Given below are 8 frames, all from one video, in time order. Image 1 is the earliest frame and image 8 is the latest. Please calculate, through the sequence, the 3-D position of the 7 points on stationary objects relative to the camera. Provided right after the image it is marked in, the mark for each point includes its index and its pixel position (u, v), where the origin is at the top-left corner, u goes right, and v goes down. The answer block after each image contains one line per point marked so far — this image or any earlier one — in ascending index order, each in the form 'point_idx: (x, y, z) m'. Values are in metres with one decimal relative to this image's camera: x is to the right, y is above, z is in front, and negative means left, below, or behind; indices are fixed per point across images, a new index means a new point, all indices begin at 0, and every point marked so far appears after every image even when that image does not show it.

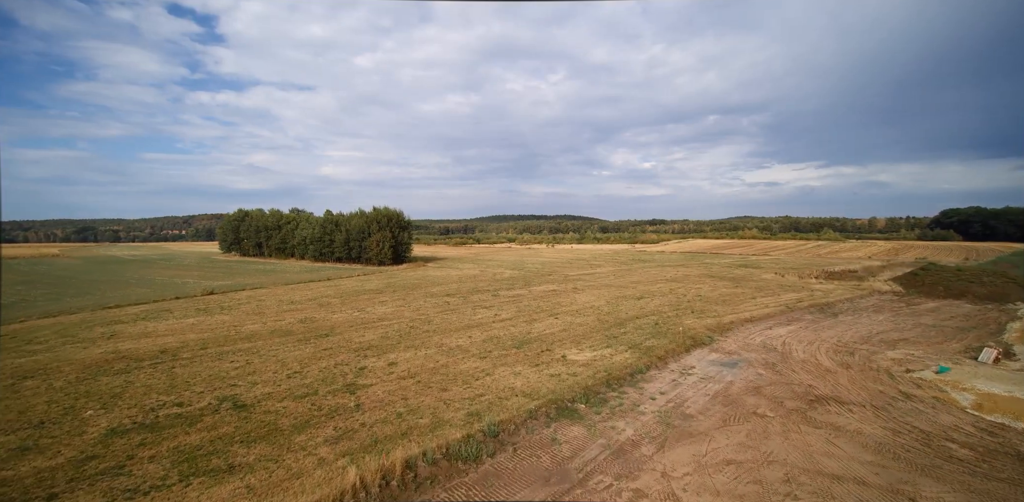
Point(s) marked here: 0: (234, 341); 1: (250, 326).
0: (-9.2, -3.0, +14.6) m
1: (-10.1, -2.8, +17.0) m
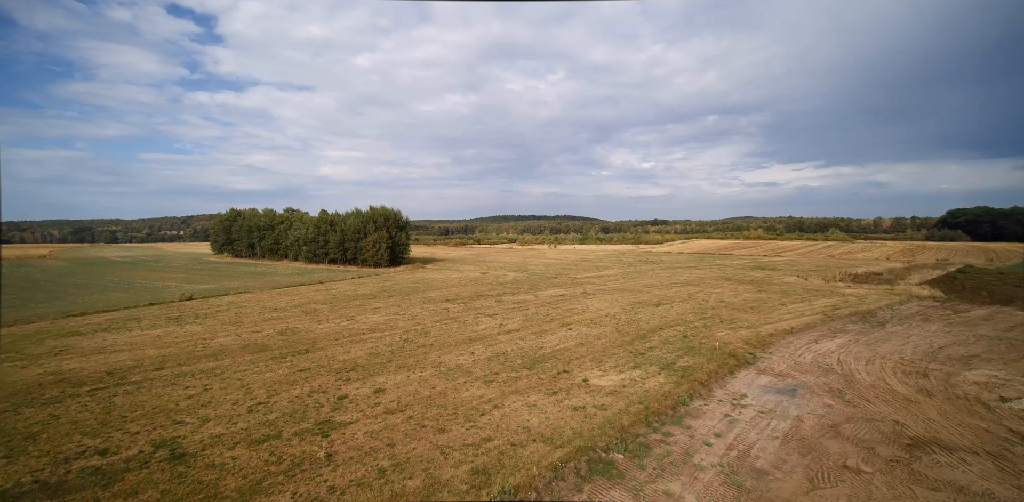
0: (-8.9, -3.1, +12.6) m
1: (-9.8, -2.9, +15.0) m
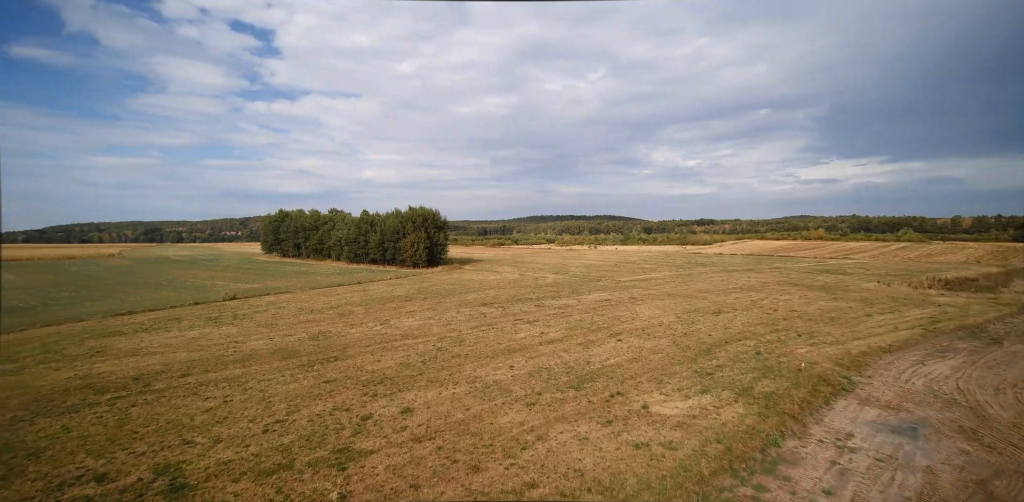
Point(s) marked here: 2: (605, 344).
0: (-7.8, -3.1, +12.0) m
1: (-8.5, -2.9, +14.5) m
2: (+2.5, -2.6, +12.2) m
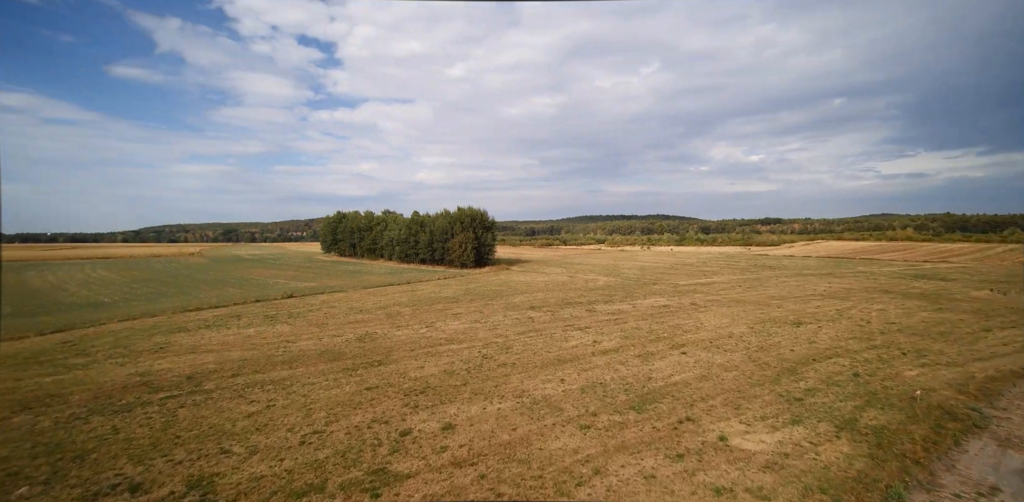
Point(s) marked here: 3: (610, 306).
0: (-6.4, -3.1, +12.0) m
1: (-6.9, -3.0, +14.5) m
2: (+3.8, -2.6, +11.0) m
3: (+4.3, -2.4, +19.1) m
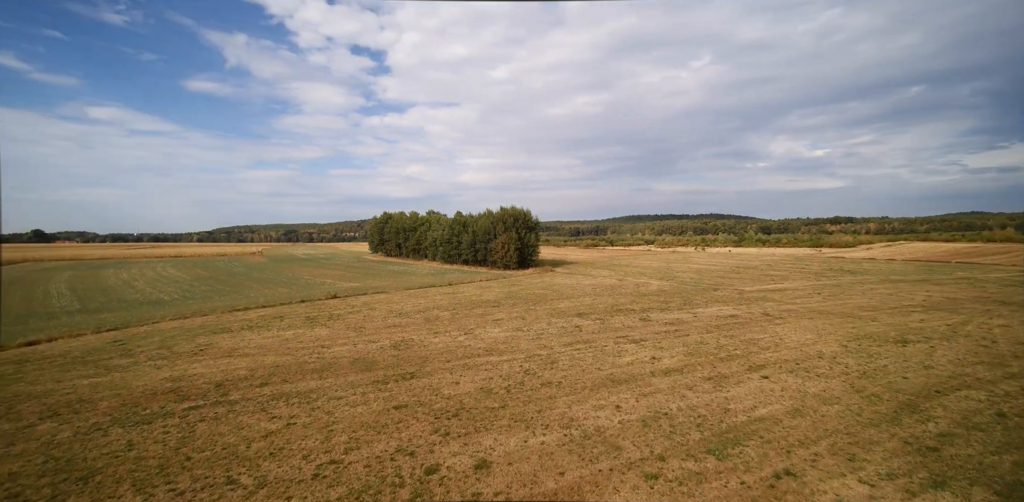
0: (-5.3, -3.1, +11.3) m
1: (-5.4, -3.0, +13.9) m
2: (+4.8, -2.7, +9.3) m
3: (+6.1, -2.5, +17.3) m
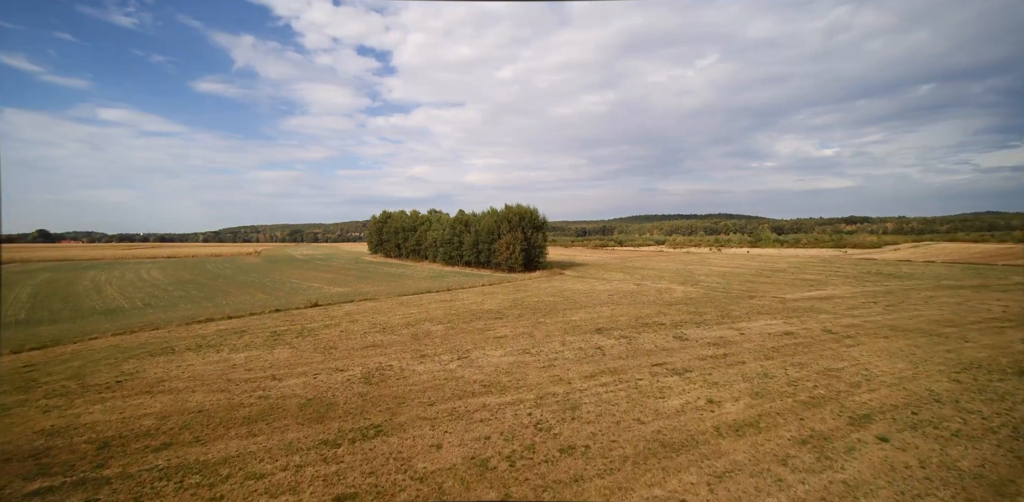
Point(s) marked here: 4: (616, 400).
0: (-5.2, -3.2, +8.2) m
1: (-5.3, -3.1, +10.8) m
2: (+4.9, -2.8, +6.1) m
3: (+6.2, -2.6, +14.1) m
4: (+2.0, -2.9, +8.6) m
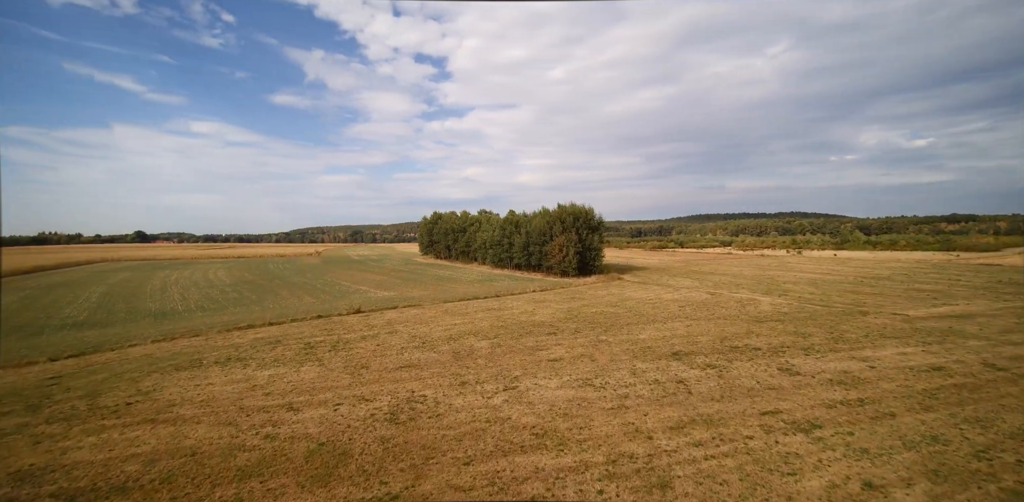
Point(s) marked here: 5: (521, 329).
0: (-4.3, -3.4, +6.6) m
1: (-4.1, -3.3, +9.2) m
2: (+5.5, -3.0, +3.3) m
3: (+7.7, -2.8, +11.1) m
4: (+2.9, -3.1, +6.1) m
5: (+0.3, -2.8, +15.9) m
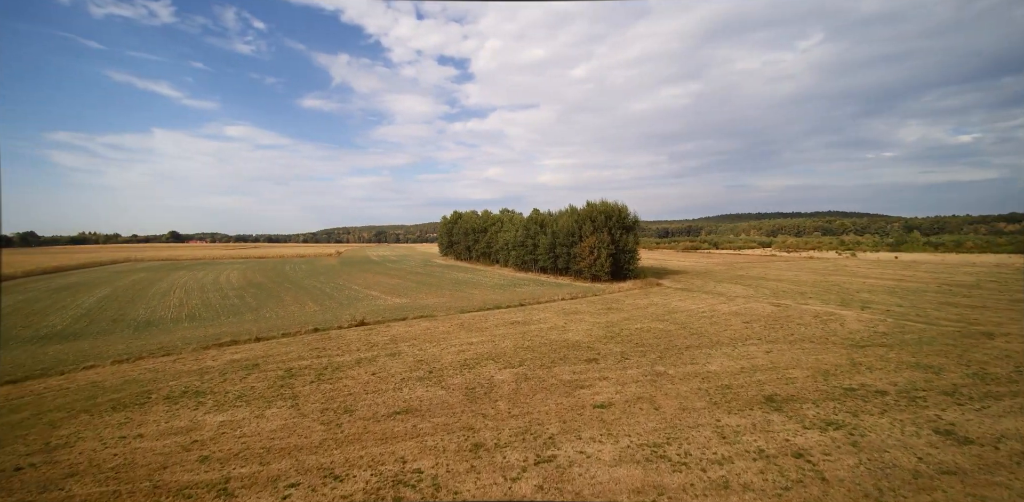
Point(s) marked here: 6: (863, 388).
0: (-3.9, -3.5, +3.7) m
1: (-3.6, -3.4, +6.3) m
2: (+5.7, -3.1, -0.1) m
3: (+8.3, -2.9, +7.6) m
4: (+3.3, -3.2, +2.9) m
5: (+1.2, -2.9, +12.8) m
6: (+7.8, -2.9, +9.9) m
